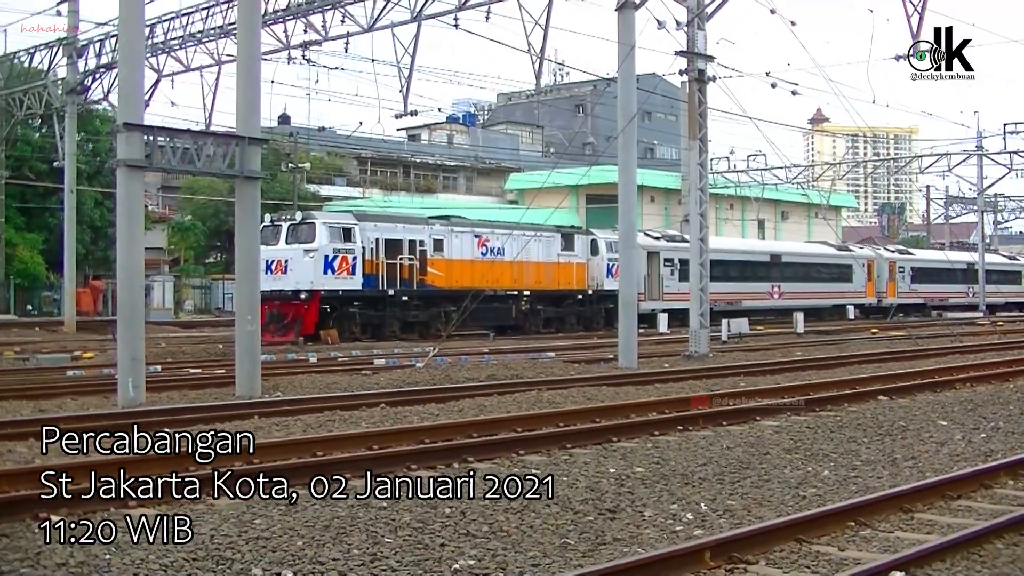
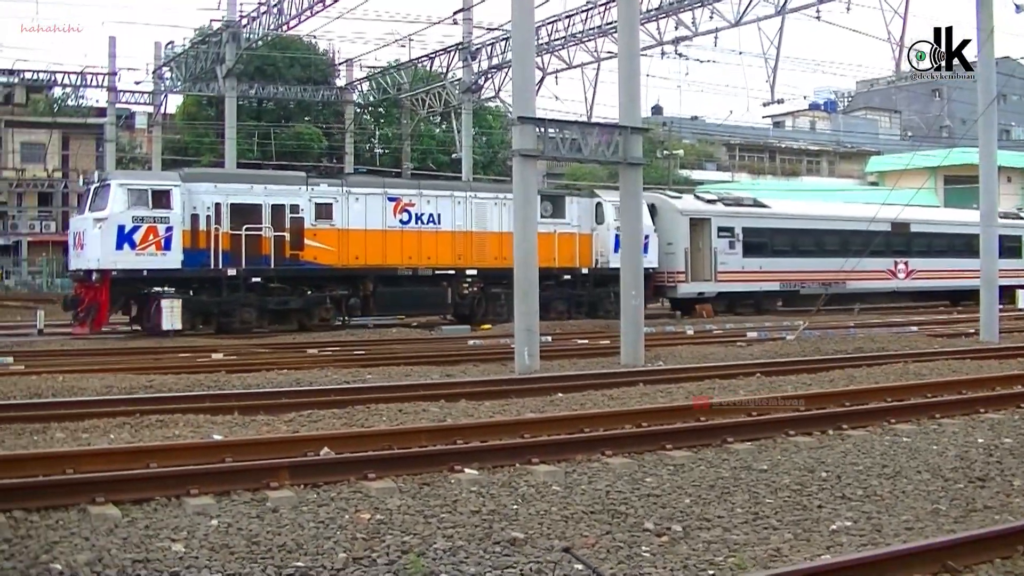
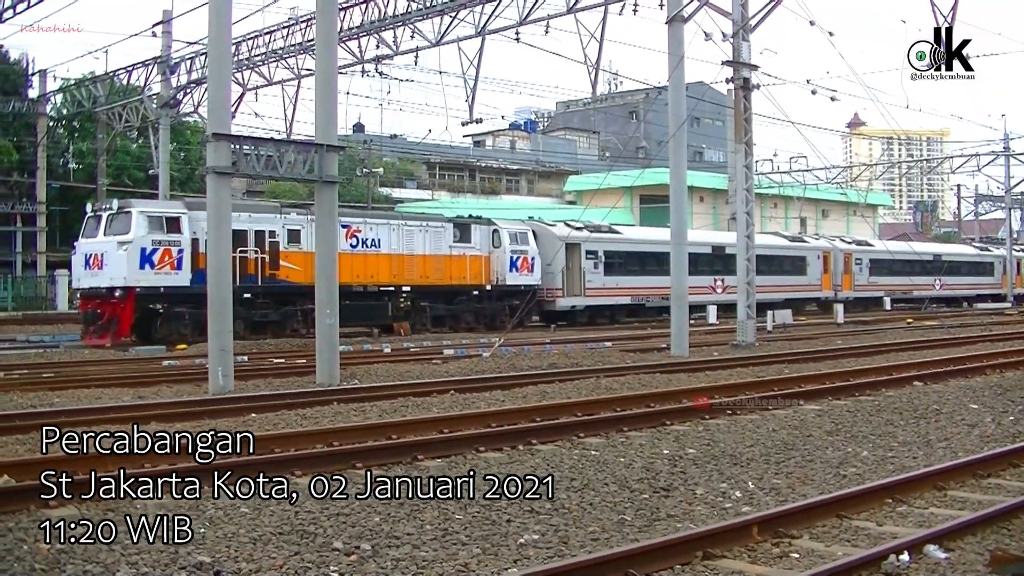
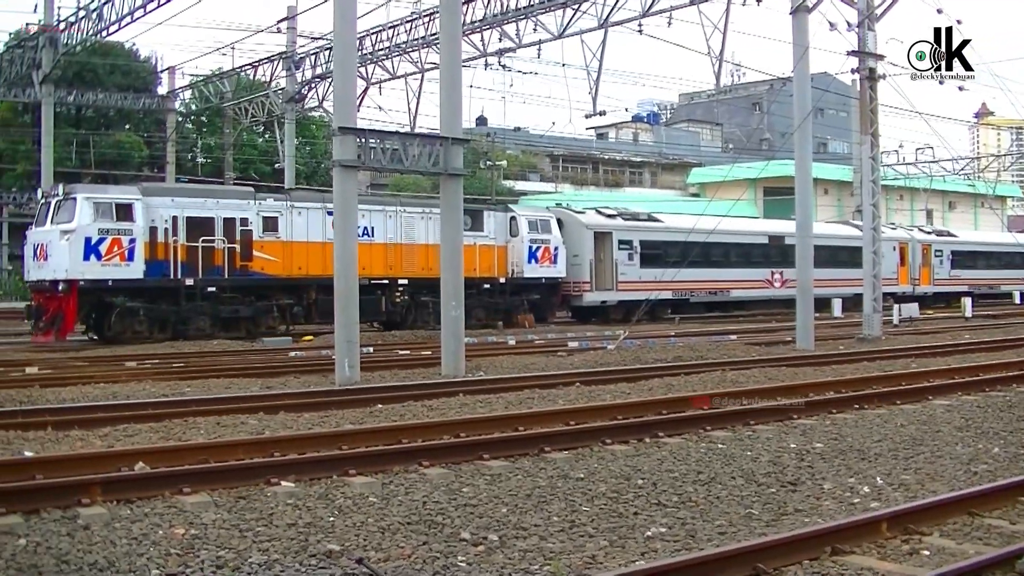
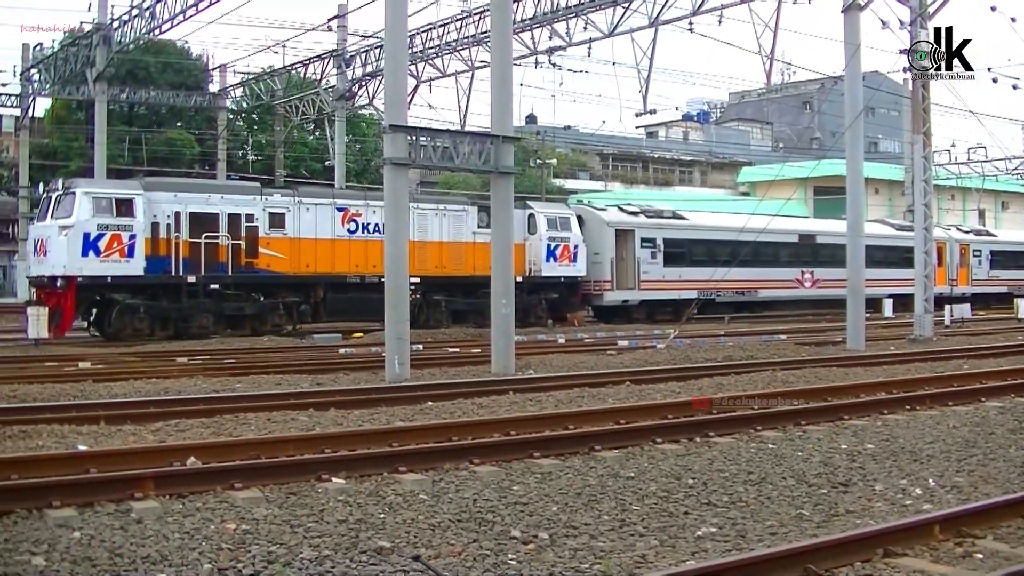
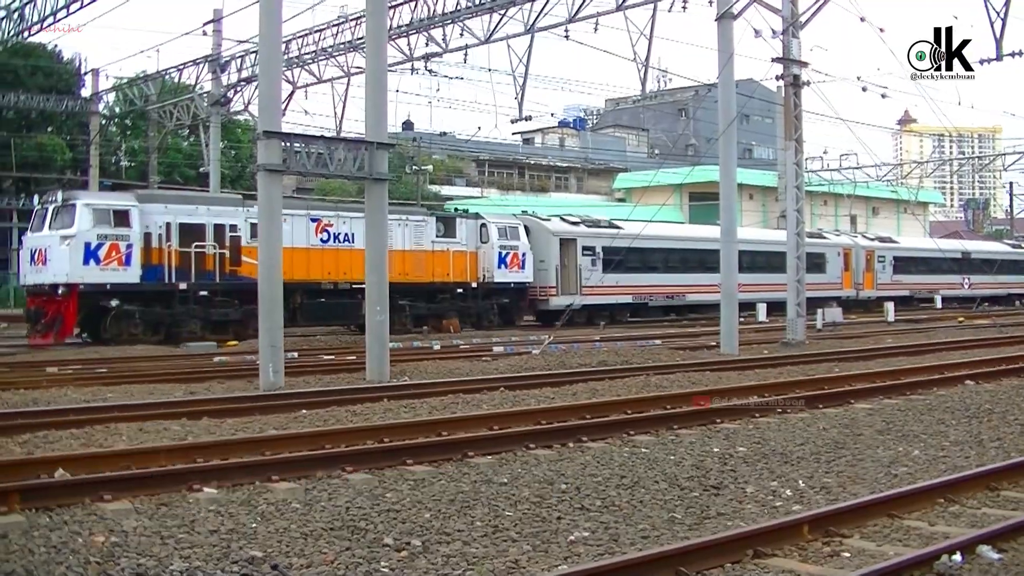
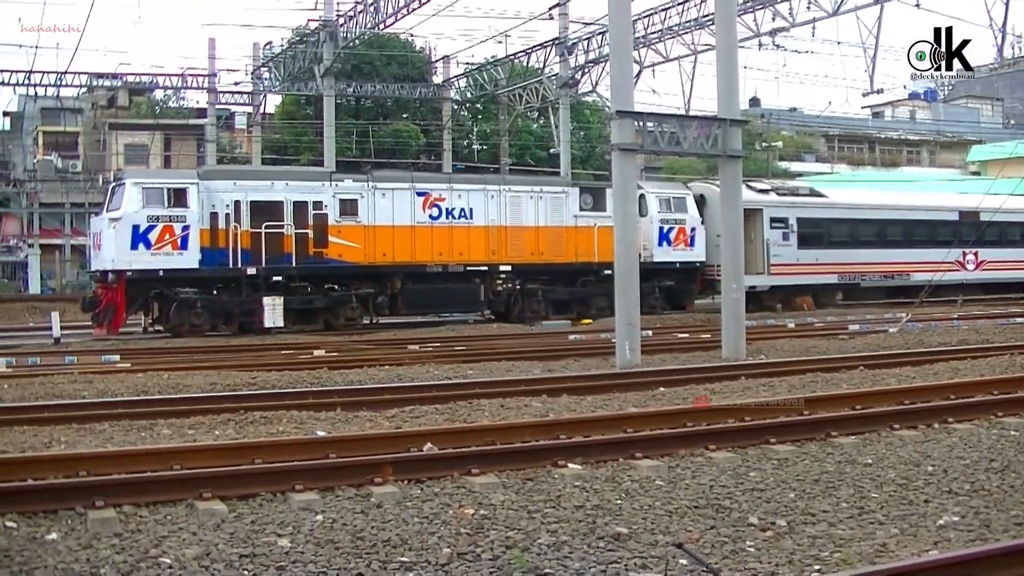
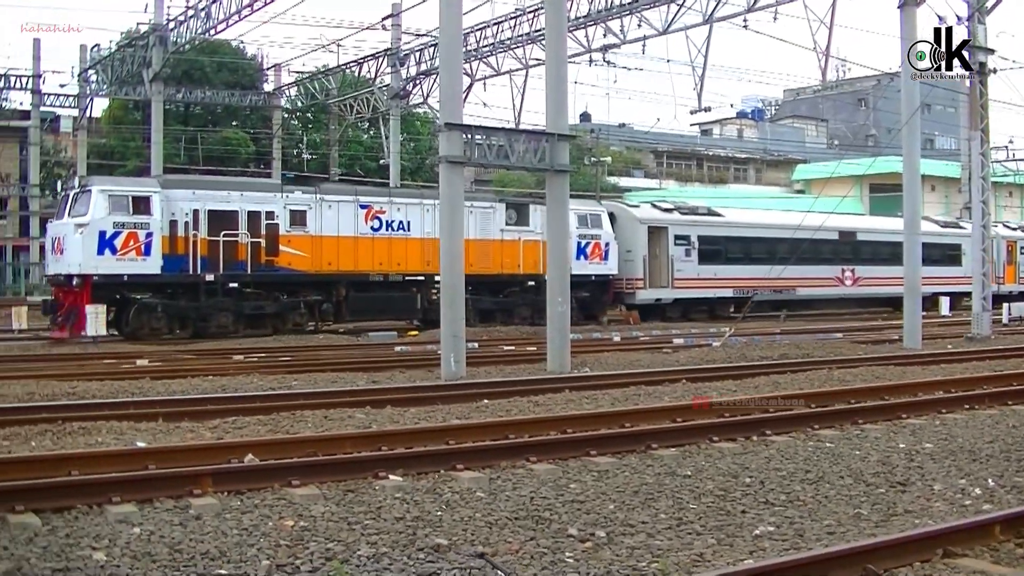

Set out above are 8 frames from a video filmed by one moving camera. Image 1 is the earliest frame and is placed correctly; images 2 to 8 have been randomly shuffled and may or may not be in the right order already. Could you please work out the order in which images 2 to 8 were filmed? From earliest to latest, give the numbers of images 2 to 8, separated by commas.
3, 6, 4, 5, 8, 2, 7
